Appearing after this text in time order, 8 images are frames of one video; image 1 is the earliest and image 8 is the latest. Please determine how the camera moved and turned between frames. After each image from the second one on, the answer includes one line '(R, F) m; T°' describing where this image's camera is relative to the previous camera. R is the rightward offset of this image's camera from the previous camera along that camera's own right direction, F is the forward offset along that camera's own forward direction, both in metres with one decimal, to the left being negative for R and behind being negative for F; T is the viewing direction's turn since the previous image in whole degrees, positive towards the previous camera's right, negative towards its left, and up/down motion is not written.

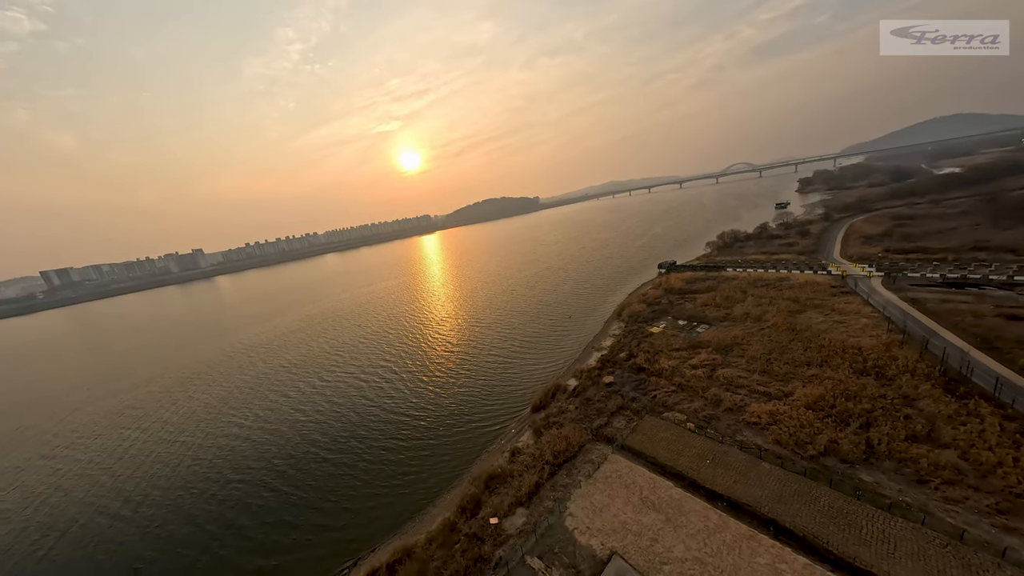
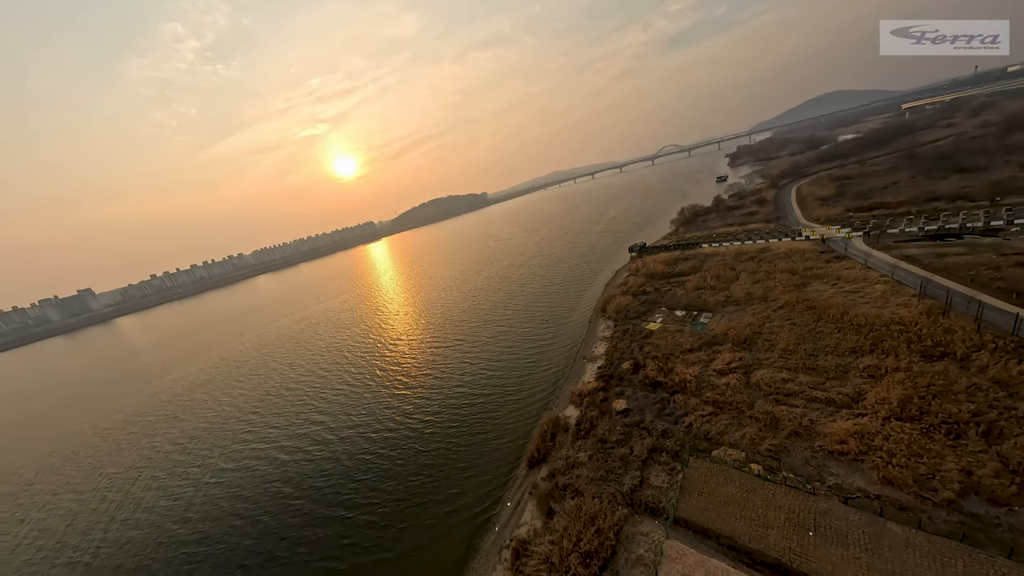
(-0.7, +9.8) m; +8°
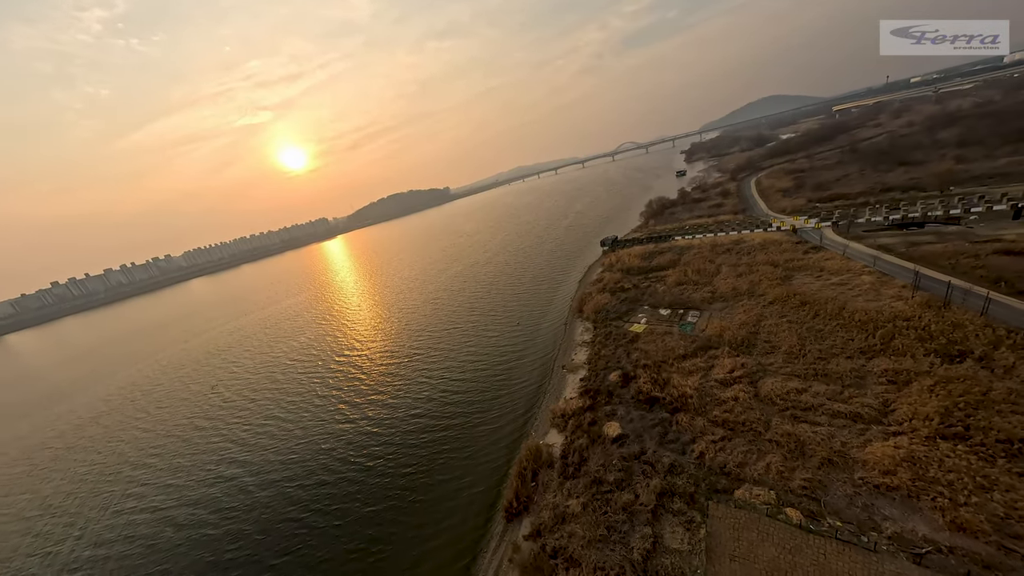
(+0.1, +5.7) m; +6°
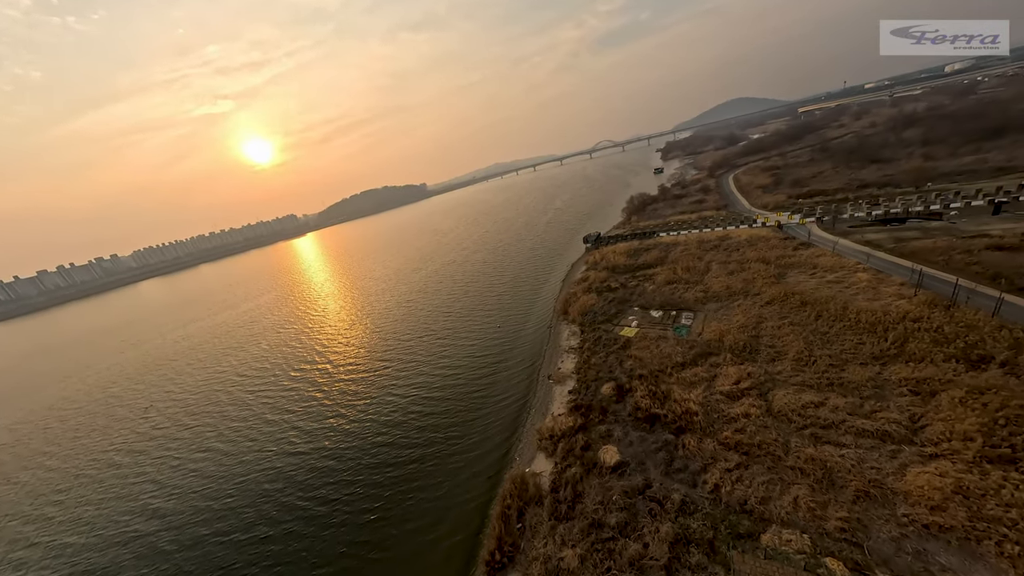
(+0.1, +3.7) m; +4°
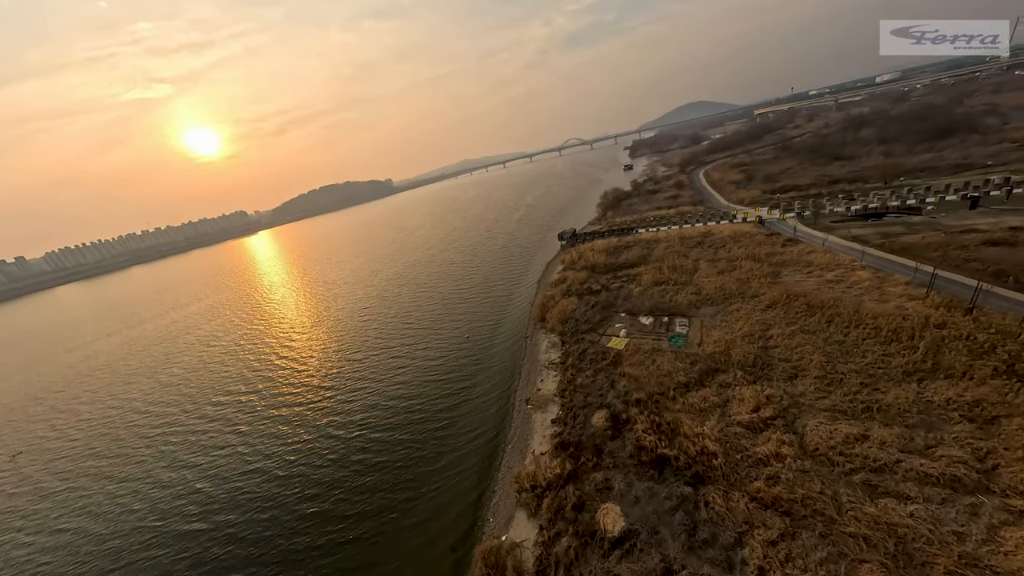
(+0.3, +5.3) m; +5°
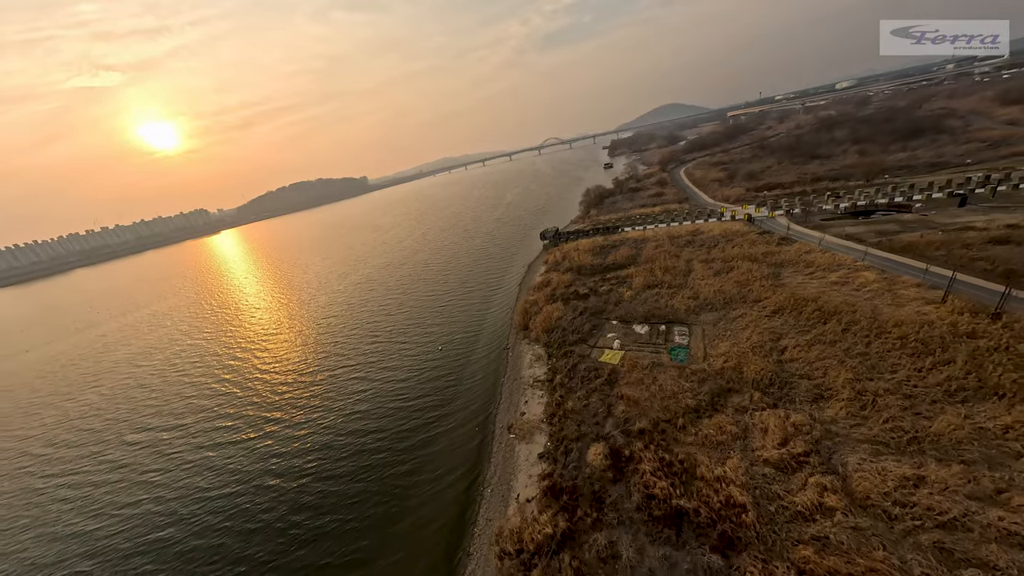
(+0.2, +3.9) m; +3°
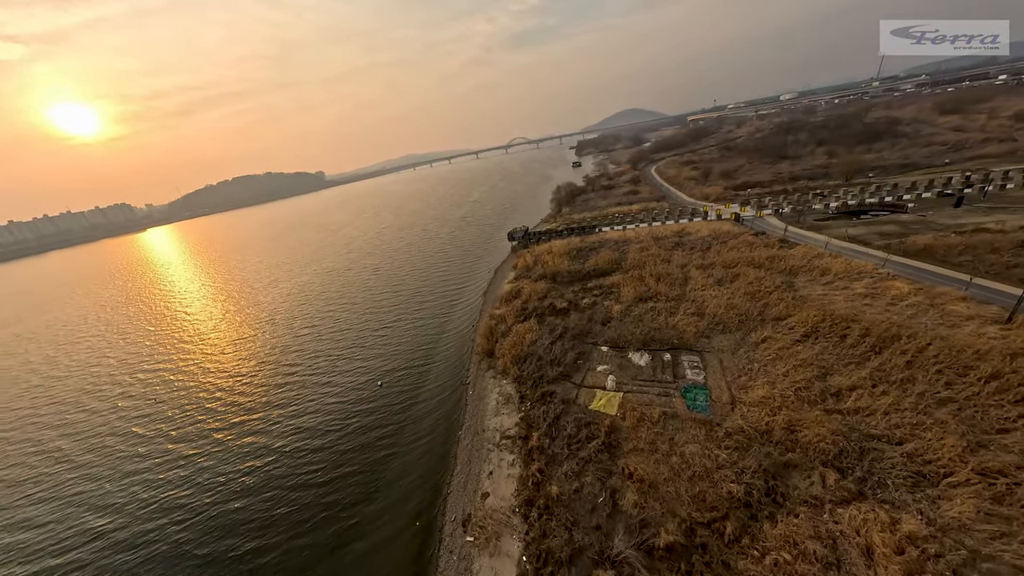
(+0.7, +7.1) m; +6°
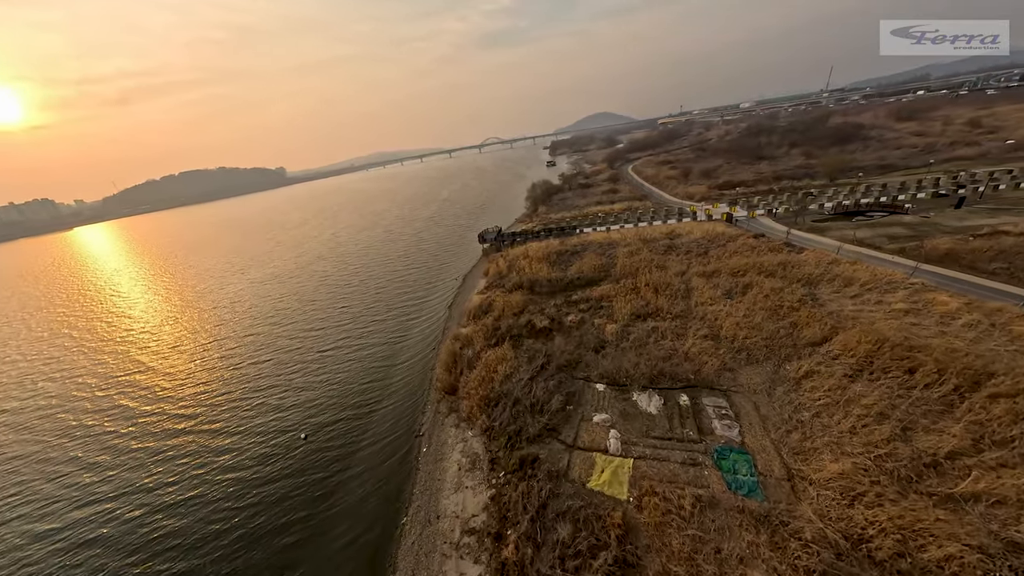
(+0.5, +5.6) m; +5°
